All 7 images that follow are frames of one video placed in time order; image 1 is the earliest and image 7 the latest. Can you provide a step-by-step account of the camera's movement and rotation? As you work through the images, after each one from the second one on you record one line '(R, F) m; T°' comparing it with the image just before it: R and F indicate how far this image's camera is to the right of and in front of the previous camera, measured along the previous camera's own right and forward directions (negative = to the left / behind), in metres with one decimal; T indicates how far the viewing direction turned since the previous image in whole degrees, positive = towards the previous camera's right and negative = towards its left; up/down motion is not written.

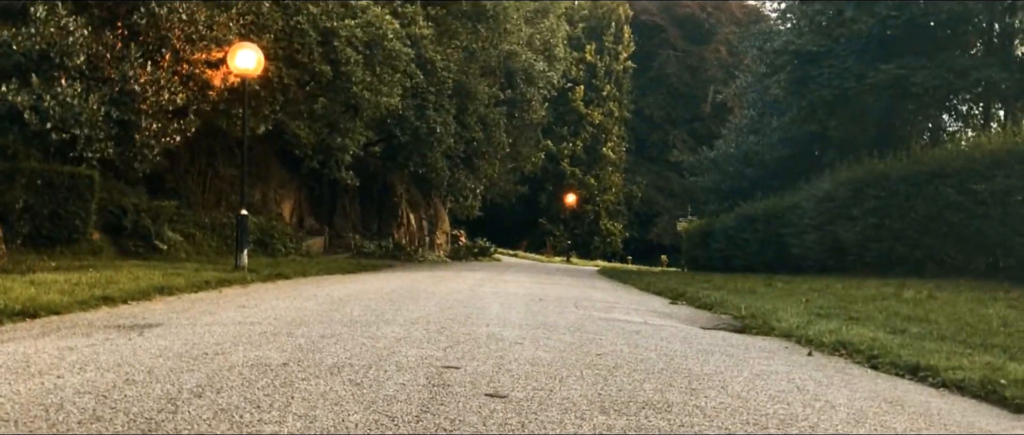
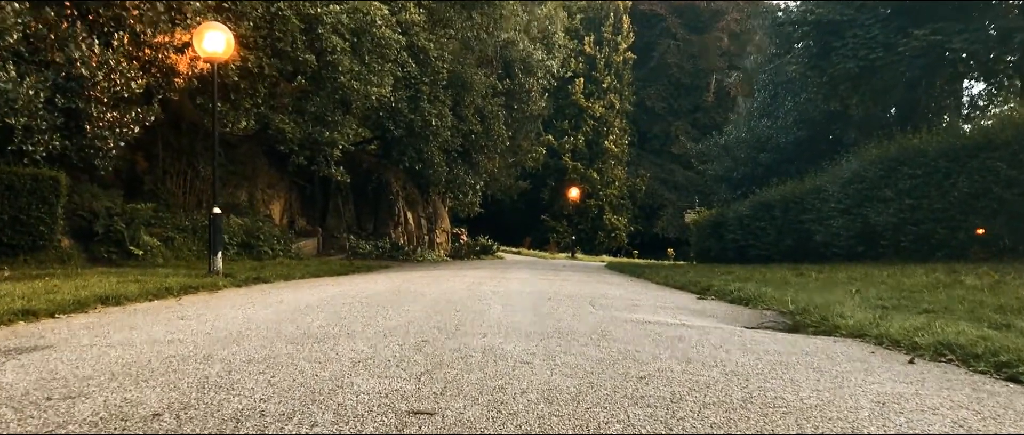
(0.0, +1.4) m; 0°
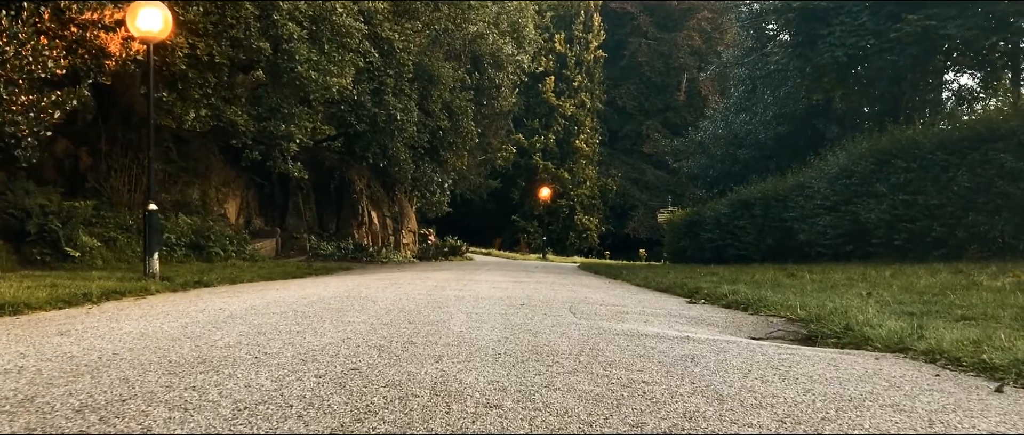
(0.0, +1.1) m; +2°
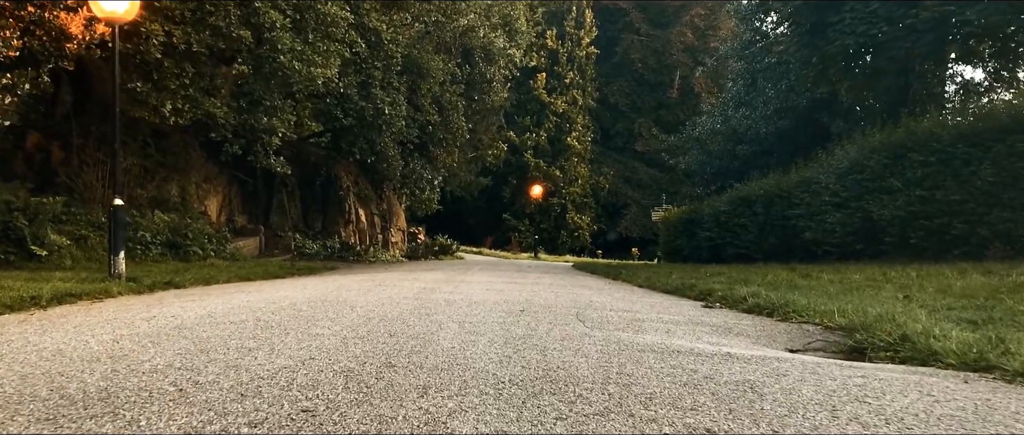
(-0.1, +0.8) m; +1°
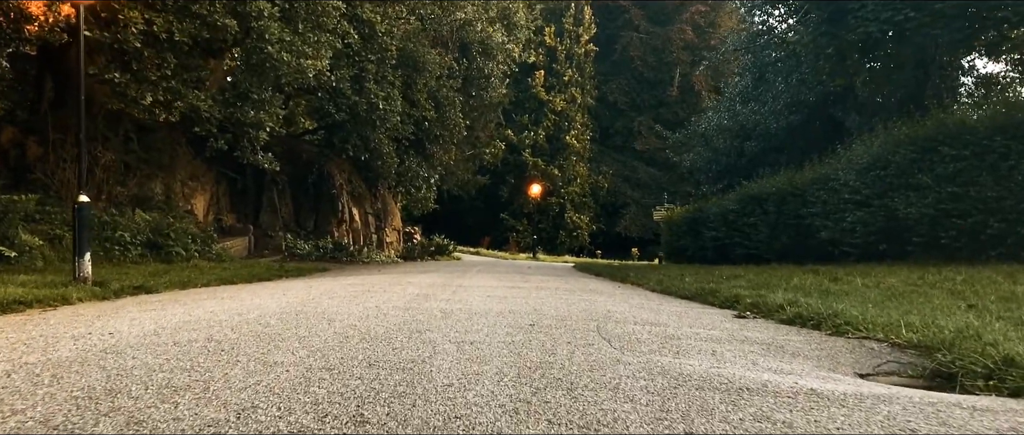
(-0.1, +0.9) m; 0°
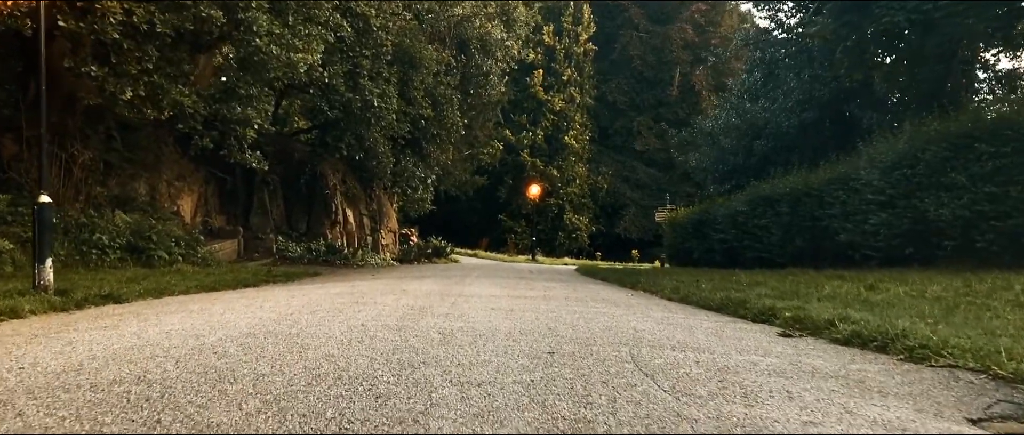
(-0.1, +0.9) m; 0°
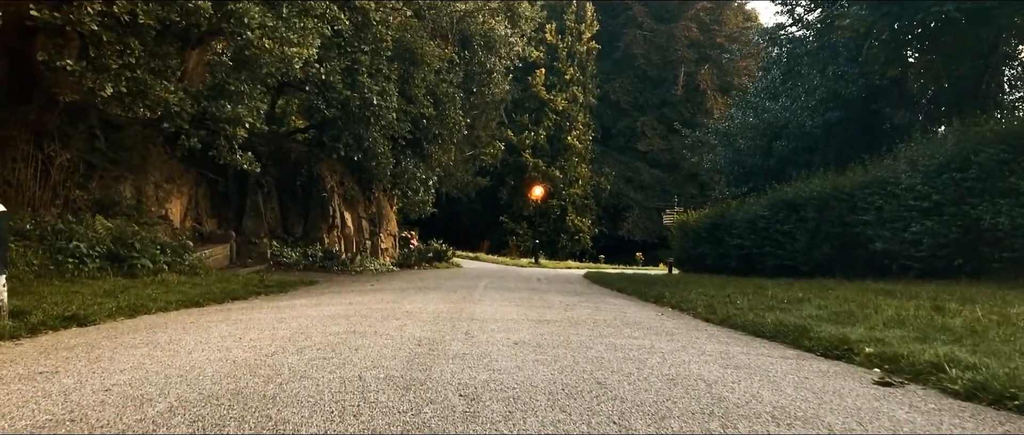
(-0.2, +1.1) m; 0°
